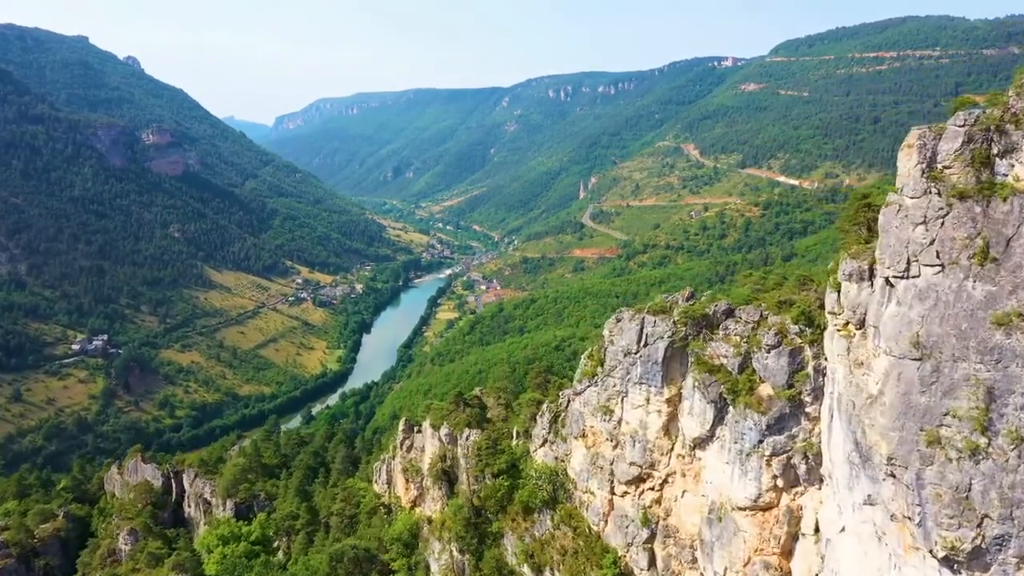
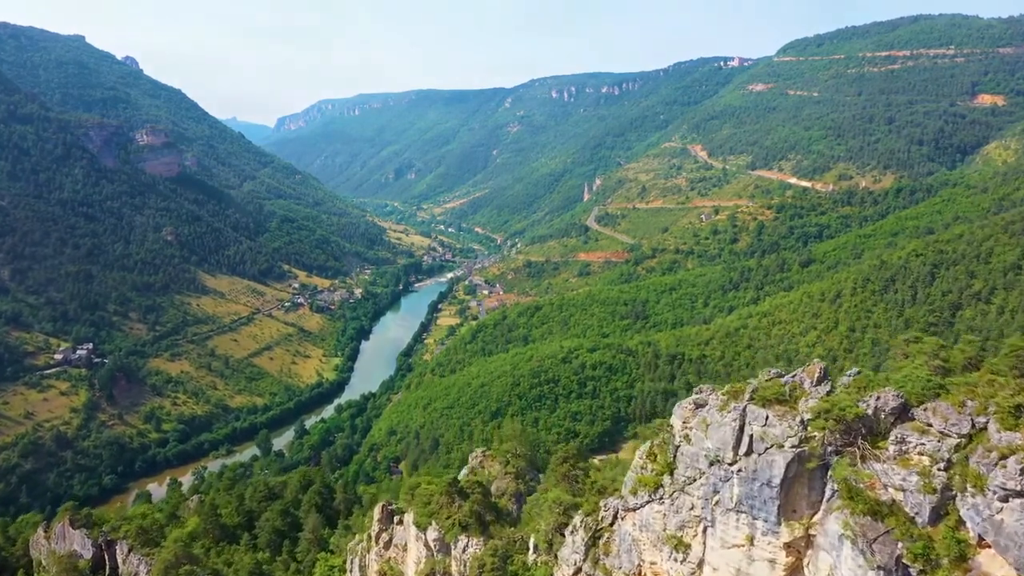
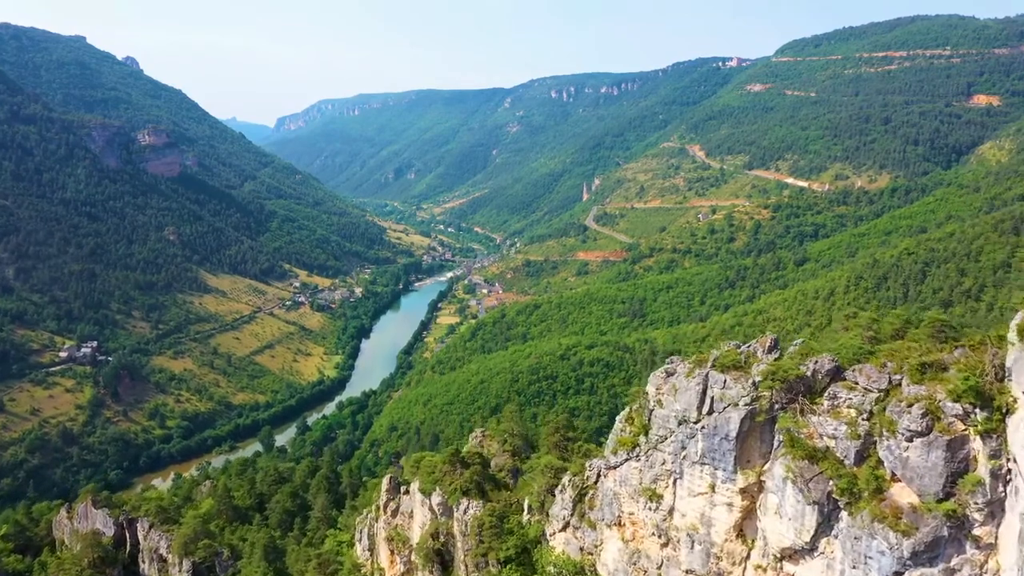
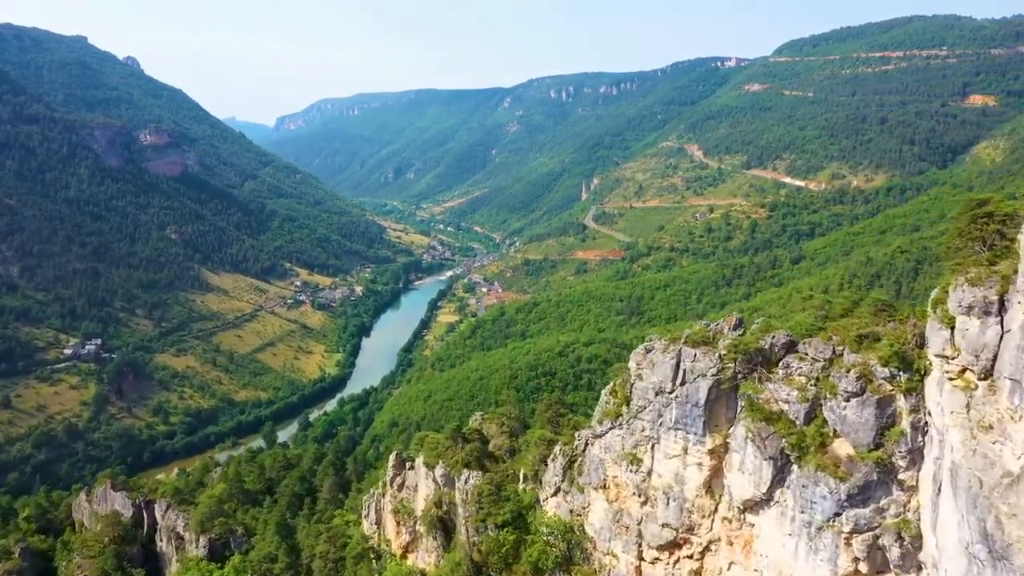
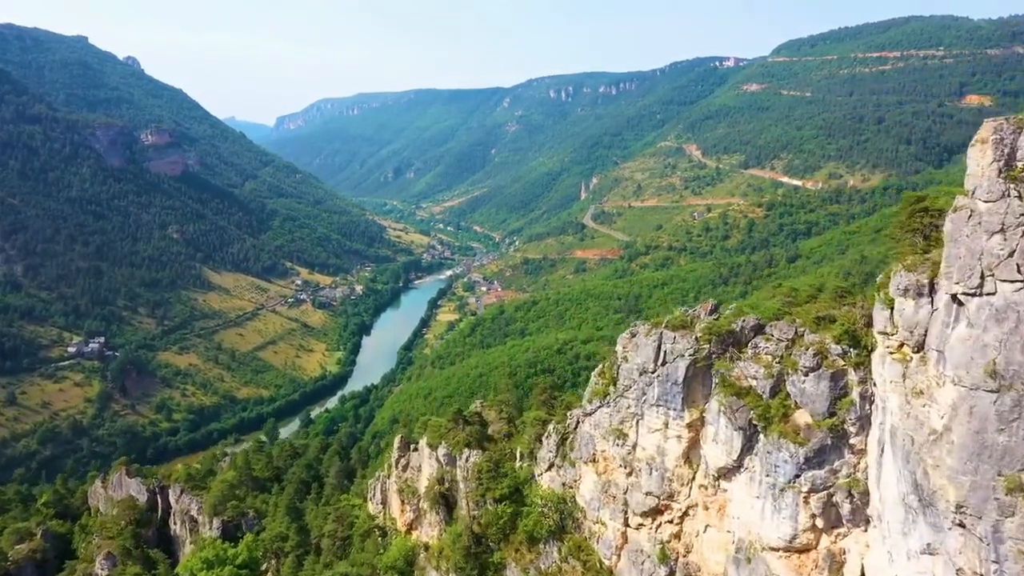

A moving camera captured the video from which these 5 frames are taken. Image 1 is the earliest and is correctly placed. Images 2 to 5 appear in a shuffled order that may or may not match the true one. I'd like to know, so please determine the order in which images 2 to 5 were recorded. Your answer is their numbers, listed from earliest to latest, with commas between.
5, 4, 3, 2
